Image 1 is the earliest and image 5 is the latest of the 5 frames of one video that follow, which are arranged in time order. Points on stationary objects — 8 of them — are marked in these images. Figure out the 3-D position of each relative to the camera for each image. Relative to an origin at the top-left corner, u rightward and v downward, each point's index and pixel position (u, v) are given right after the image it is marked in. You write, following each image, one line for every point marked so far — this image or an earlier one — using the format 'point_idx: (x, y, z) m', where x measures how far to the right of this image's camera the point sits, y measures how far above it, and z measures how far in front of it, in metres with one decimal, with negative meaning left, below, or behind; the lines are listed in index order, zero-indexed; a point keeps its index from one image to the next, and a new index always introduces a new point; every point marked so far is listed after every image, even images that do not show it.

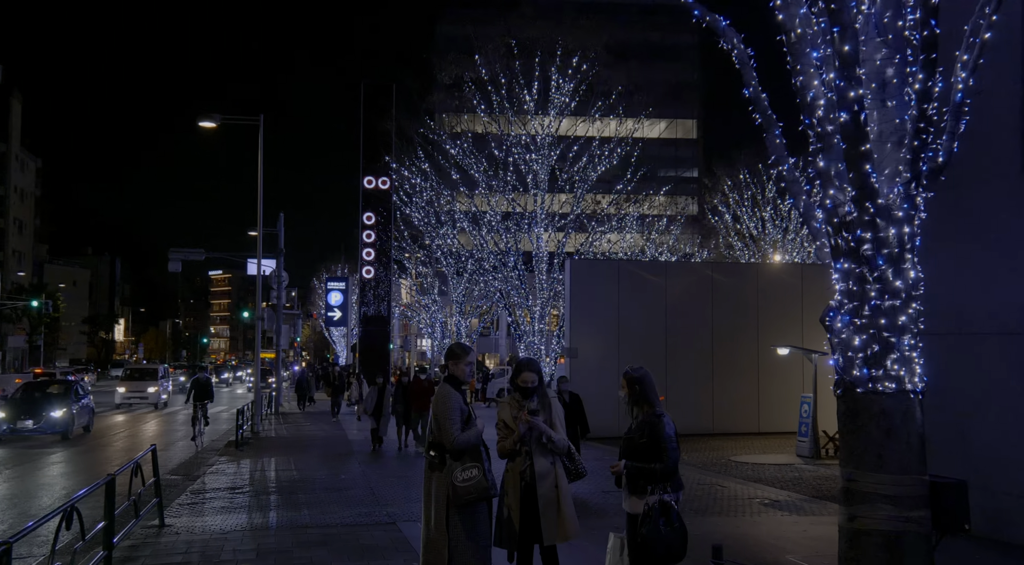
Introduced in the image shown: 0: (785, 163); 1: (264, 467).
0: (+1.9, +0.9, +6.4) m
1: (-4.4, -3.3, +16.2) m
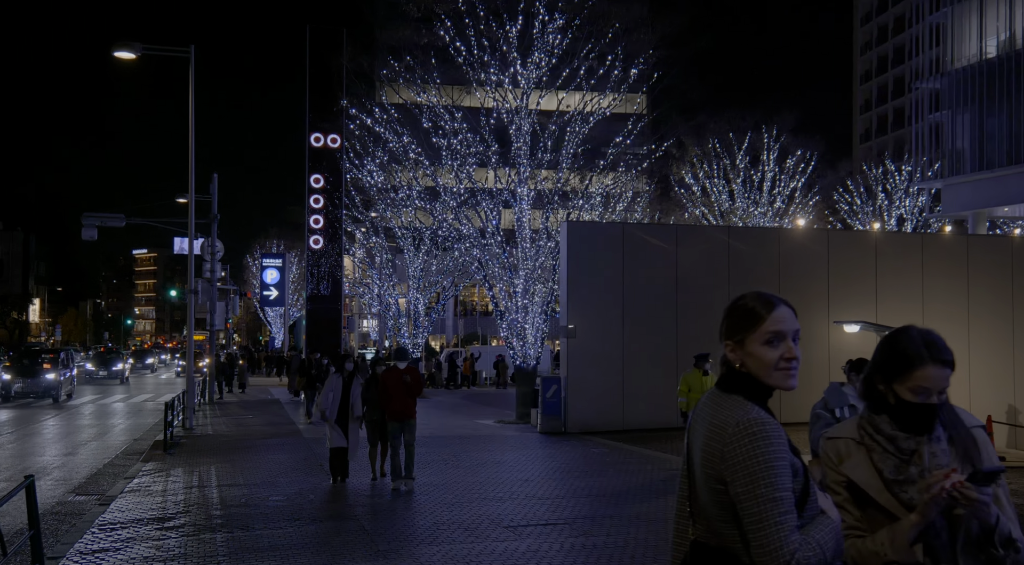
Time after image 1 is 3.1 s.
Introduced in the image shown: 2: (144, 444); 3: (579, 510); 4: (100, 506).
0: (+2.8, +1.2, +3.0) m
1: (-4.3, -2.7, +12.4) m
2: (-7.1, -3.1, +17.5) m
3: (+0.7, -2.5, +10.2) m
4: (-4.9, -2.6, +10.7) m
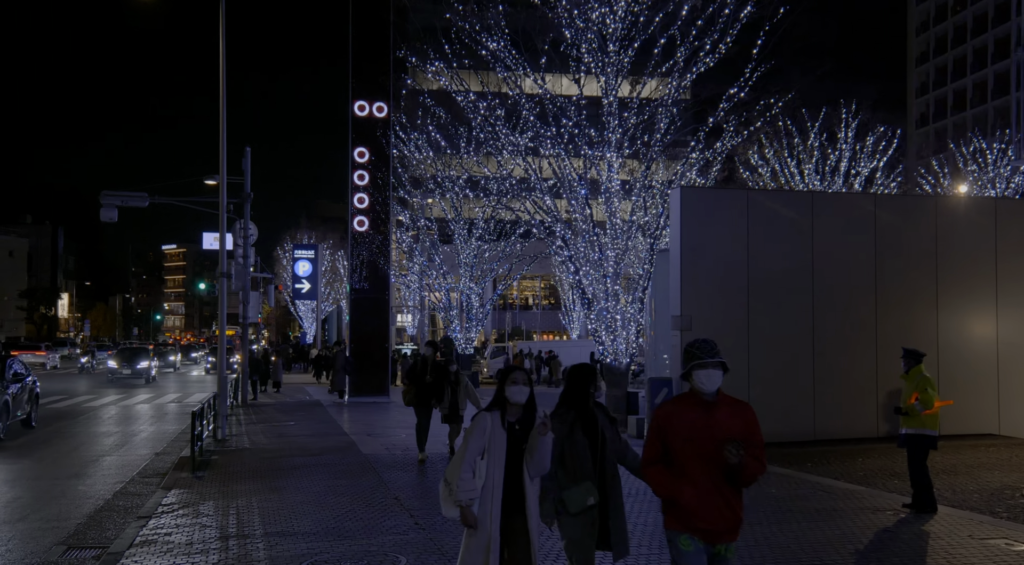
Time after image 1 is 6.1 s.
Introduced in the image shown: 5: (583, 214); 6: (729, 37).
0: (+4.1, +1.5, -0.6) m
1: (-2.7, -2.4, +9.0) m
2: (-5.4, -2.8, +14.2) m
3: (+2.2, -2.3, +6.6) m
4: (-3.4, -2.4, +7.3) m
5: (+1.5, +1.5, +19.2) m
6: (+4.4, +4.9, +18.2) m
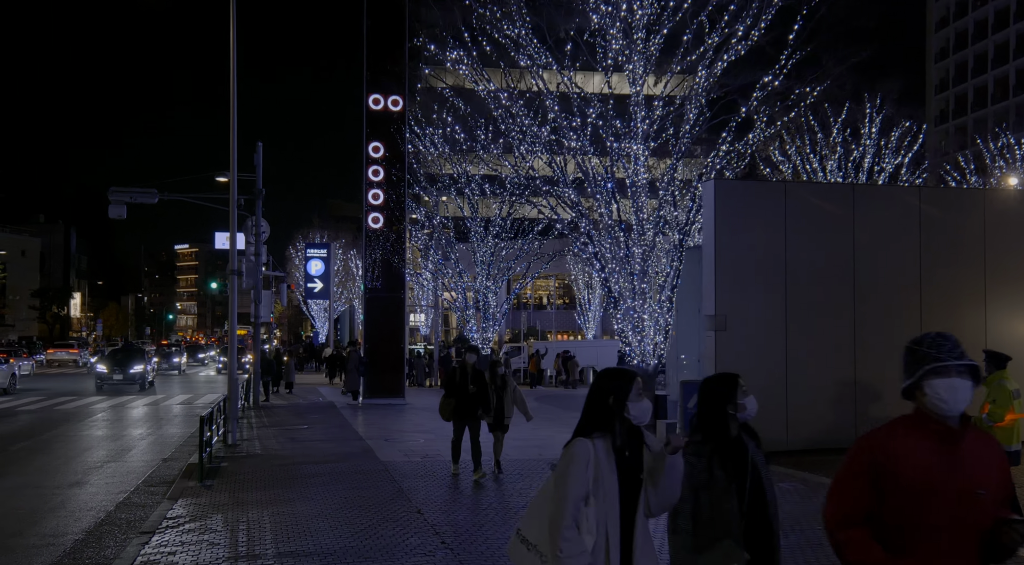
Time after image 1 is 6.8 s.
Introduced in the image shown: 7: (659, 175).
0: (+4.3, +1.5, -1.5) m
1: (-2.4, -2.4, +8.3) m
2: (-5.0, -2.8, +13.5) m
3: (+2.5, -2.2, +5.8) m
4: (-3.1, -2.3, +6.6) m
5: (+2.0, +1.5, +18.4) m
6: (+4.8, +5.0, +17.3) m
7: (+3.1, +2.3, +19.1) m
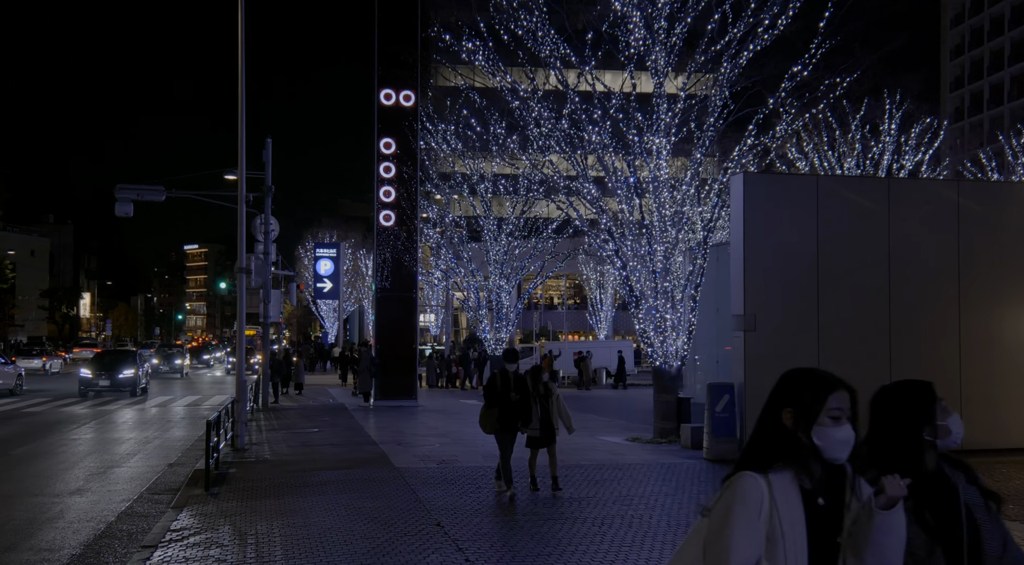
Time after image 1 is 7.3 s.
0: (+4.5, +1.6, -2.1) m
1: (-2.1, -2.4, +7.7) m
2: (-4.7, -2.7, +12.9) m
3: (+2.7, -2.2, +5.1) m
4: (-2.8, -2.3, +6.0) m
5: (+2.3, +1.5, +17.7) m
6: (+5.1, +5.0, +16.7) m
7: (+3.5, +2.3, +18.5) m
